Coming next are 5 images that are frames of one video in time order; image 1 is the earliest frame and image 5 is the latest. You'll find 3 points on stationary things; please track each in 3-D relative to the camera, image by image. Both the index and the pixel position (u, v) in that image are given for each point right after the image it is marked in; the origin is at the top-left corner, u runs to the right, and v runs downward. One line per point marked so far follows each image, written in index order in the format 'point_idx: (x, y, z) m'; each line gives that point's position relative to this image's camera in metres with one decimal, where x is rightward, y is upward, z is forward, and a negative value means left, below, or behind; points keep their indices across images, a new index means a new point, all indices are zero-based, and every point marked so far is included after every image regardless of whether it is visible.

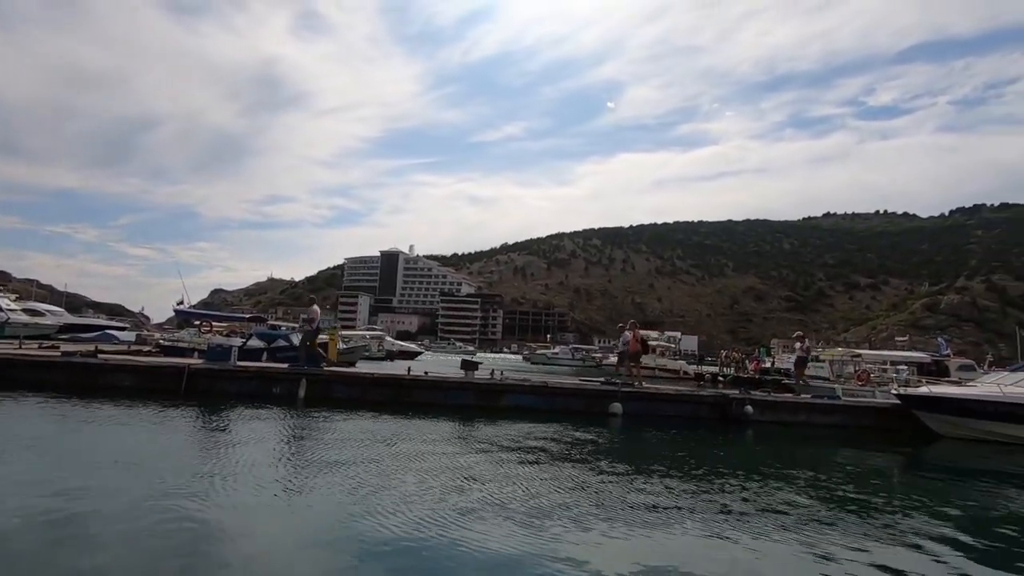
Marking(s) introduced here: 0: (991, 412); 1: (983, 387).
0: (+13.8, -2.9, +15.6) m
1: (+14.2, -2.4, +16.3) m
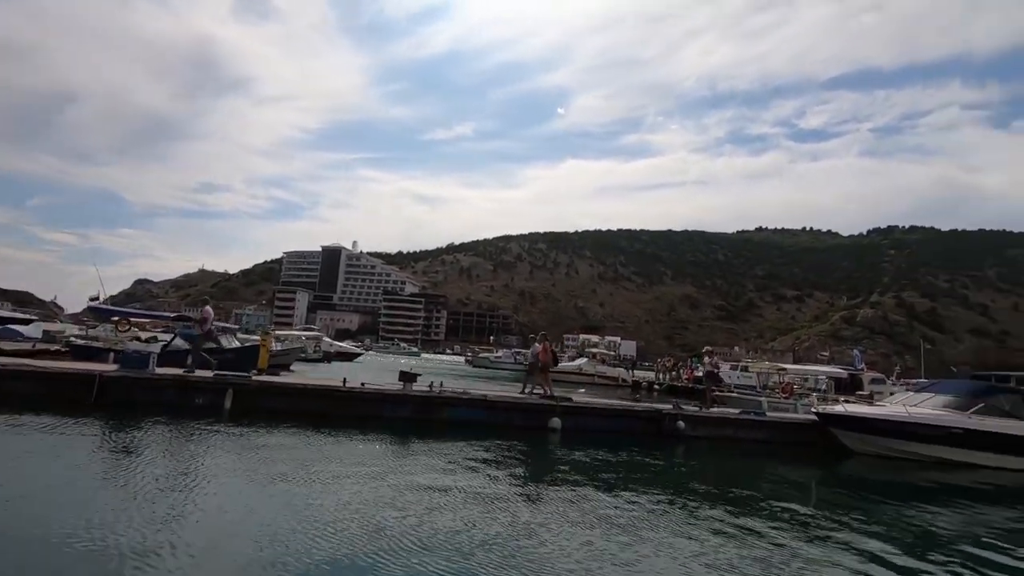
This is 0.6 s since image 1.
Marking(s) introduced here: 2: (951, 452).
0: (+12.0, -3.9, +16.7) m
1: (+12.3, -3.5, +17.4) m
2: (+13.4, -4.6, +16.4) m
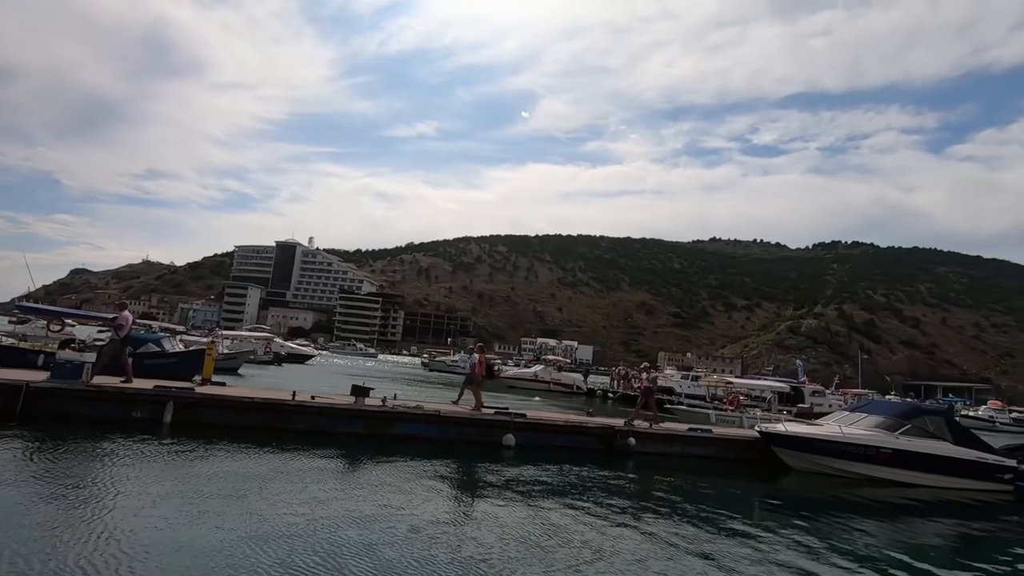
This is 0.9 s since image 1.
0: (+10.5, -5.1, +17.6) m
1: (+10.8, -4.7, +18.4) m
2: (+12.0, -5.8, +17.4) m
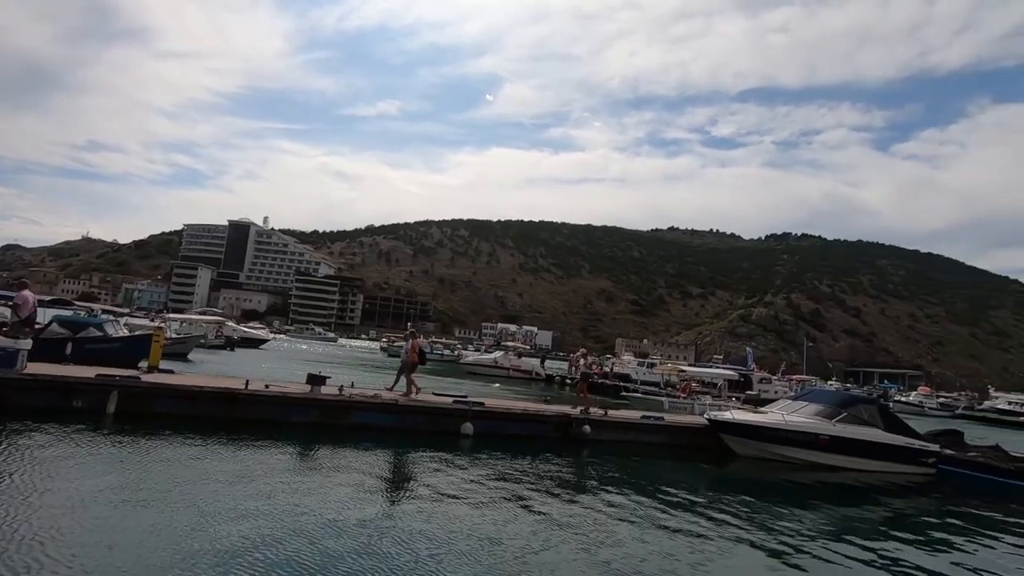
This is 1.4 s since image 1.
0: (+9.1, -5.1, +18.5) m
1: (+9.3, -4.6, +19.3) m
2: (+10.5, -5.8, +18.5) m
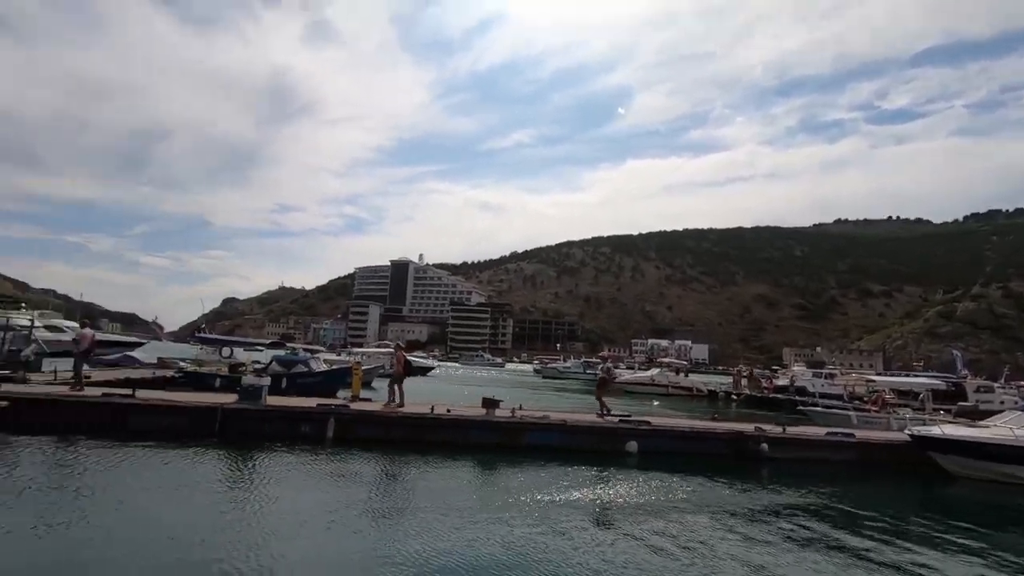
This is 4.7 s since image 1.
0: (+14.8, -4.9, +16.2) m
1: (+15.2, -4.5, +17.0) m
2: (+16.2, -5.5, +15.8) m
